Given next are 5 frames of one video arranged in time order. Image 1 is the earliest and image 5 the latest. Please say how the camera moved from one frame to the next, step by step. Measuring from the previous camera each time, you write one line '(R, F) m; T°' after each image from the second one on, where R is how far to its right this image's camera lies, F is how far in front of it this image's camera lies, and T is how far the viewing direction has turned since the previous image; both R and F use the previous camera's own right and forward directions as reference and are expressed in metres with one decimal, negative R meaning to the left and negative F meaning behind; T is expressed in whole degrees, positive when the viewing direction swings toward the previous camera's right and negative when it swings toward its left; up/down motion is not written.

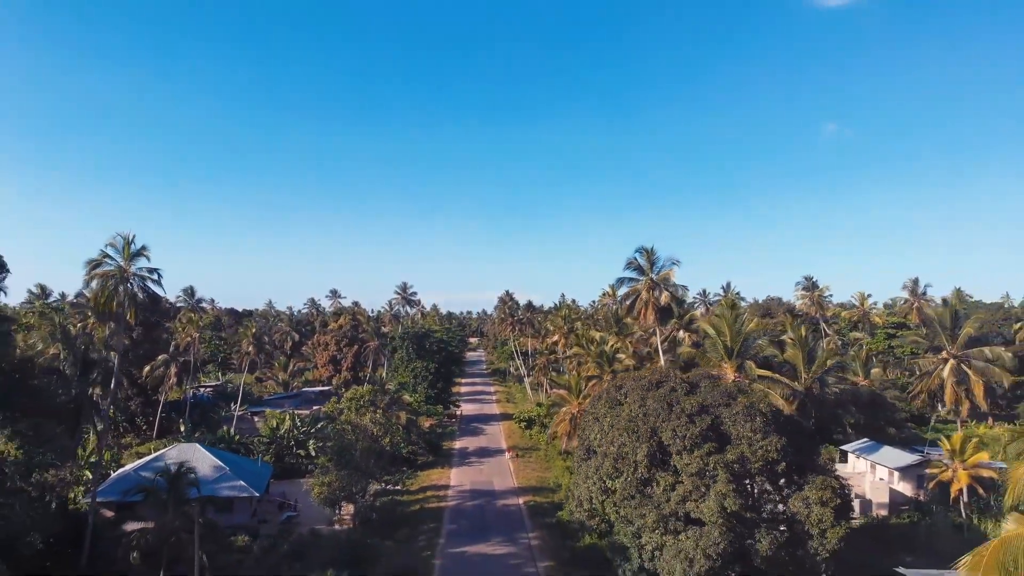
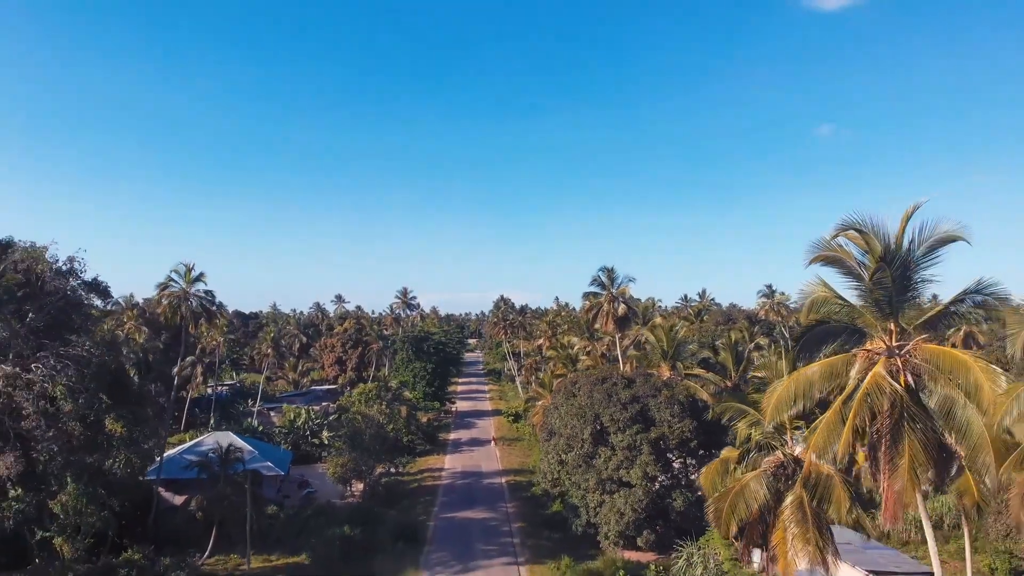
(+0.9, -4.7) m; 0°
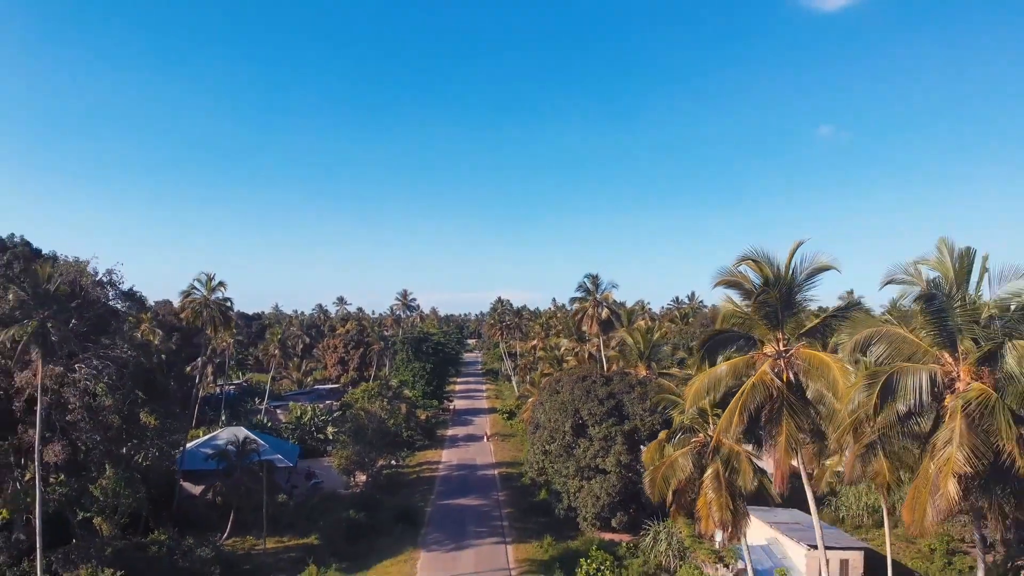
(+0.5, -2.3) m; 0°
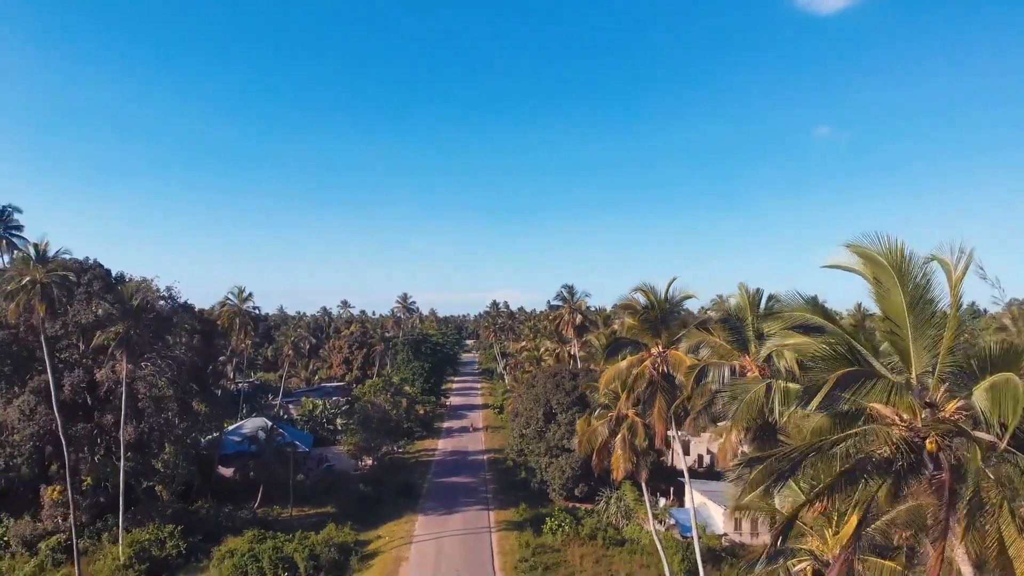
(+0.9, -4.9) m; 0°
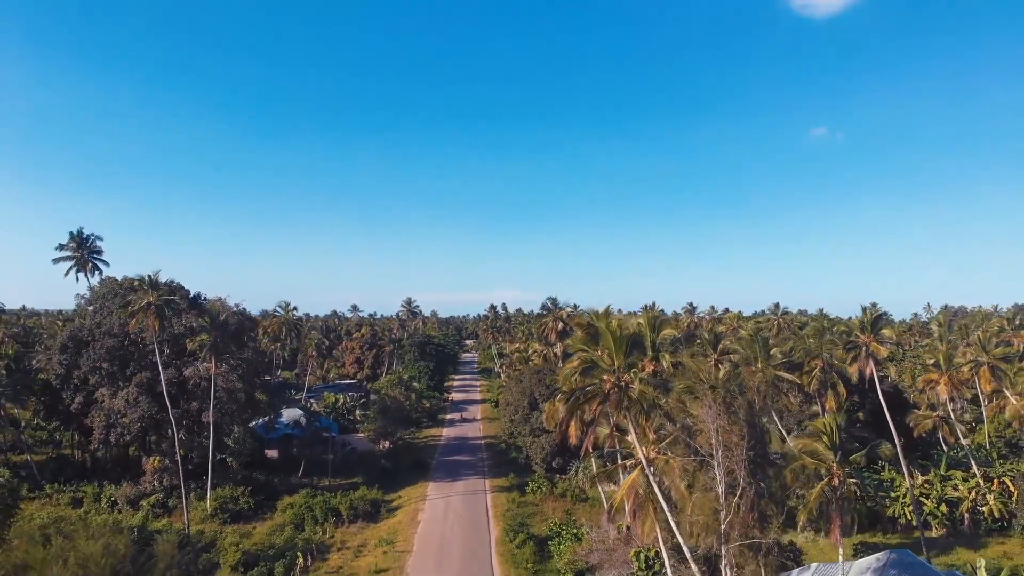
(+0.5, -7.3) m; 0°
